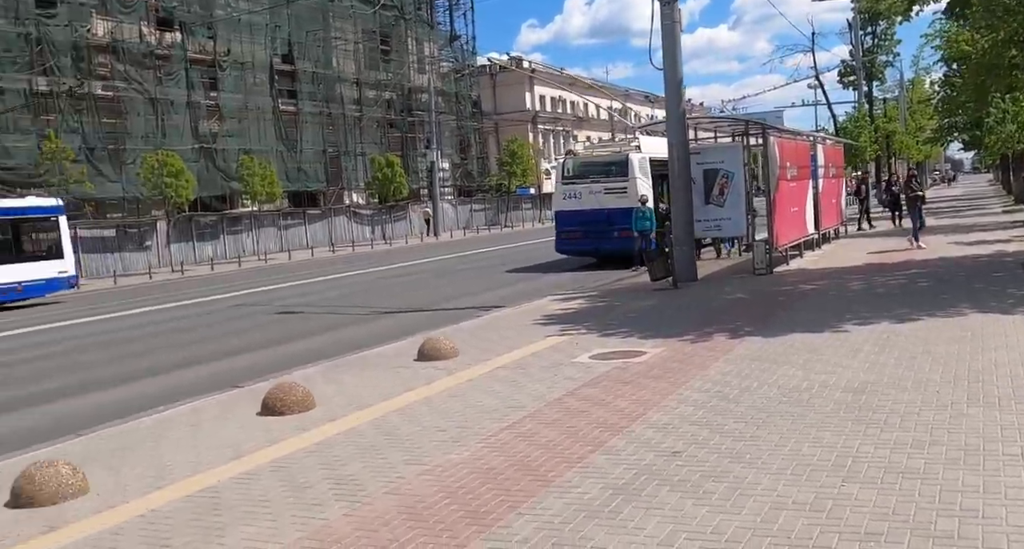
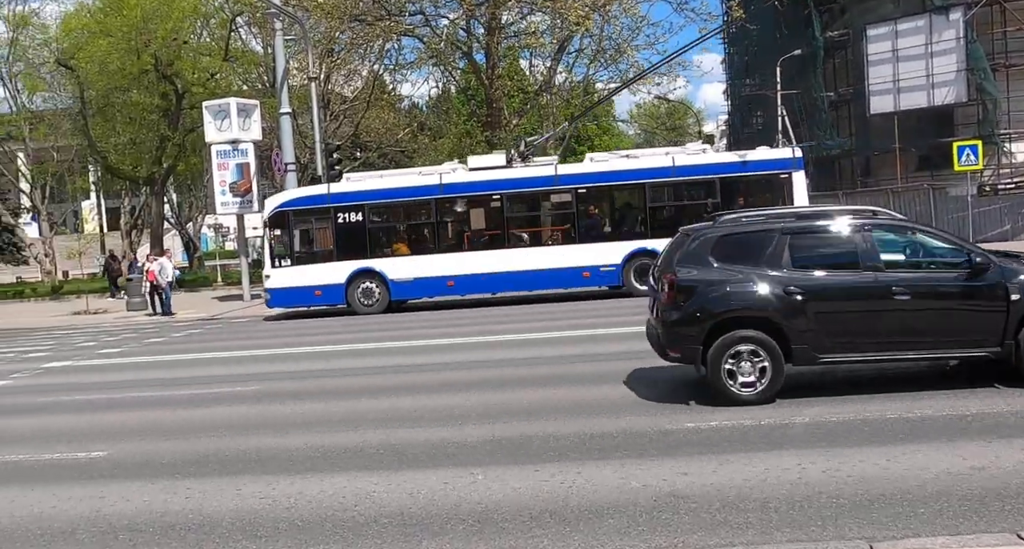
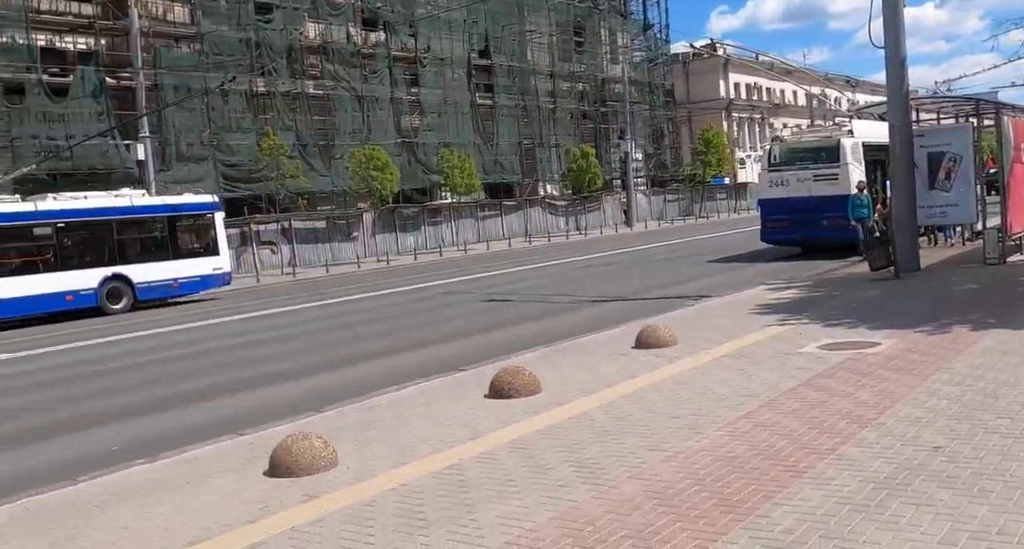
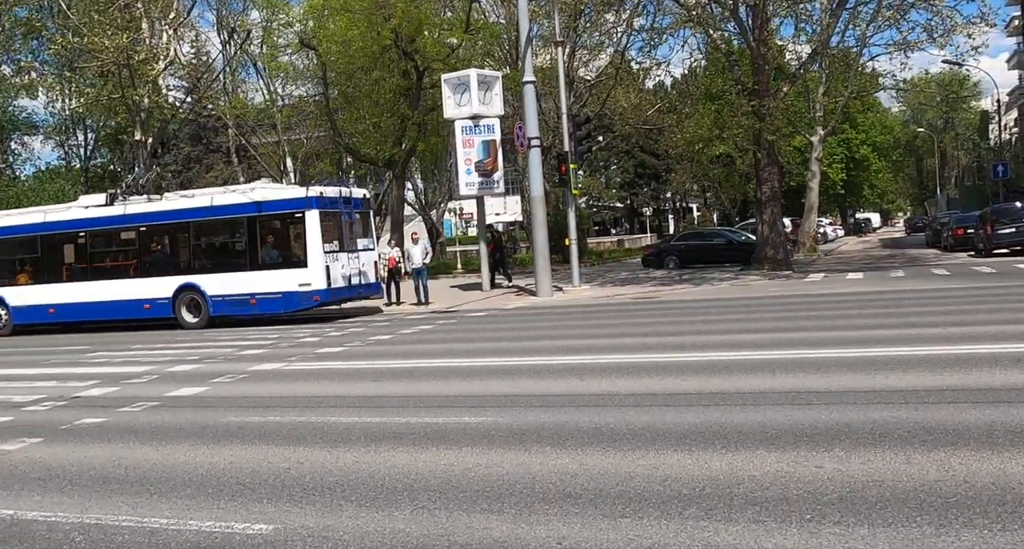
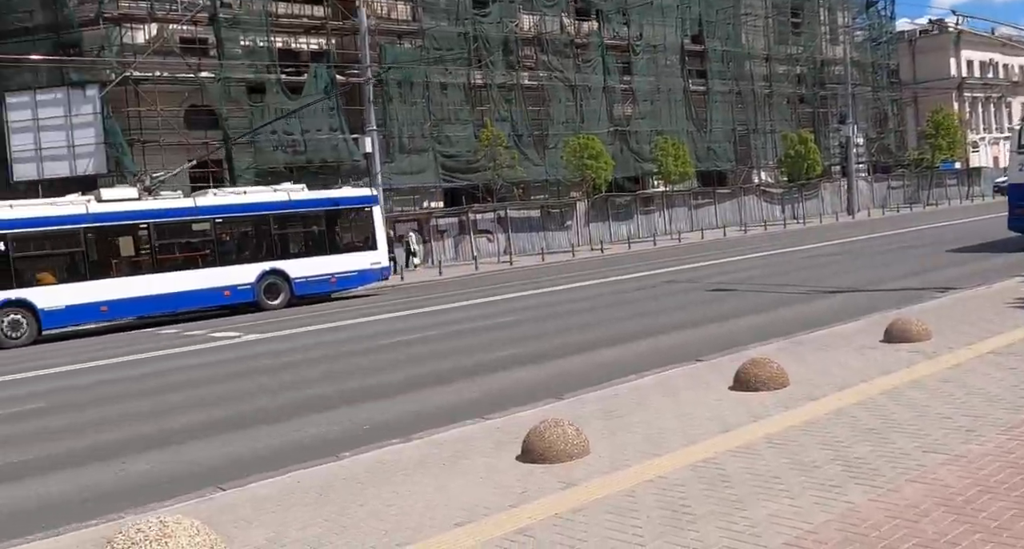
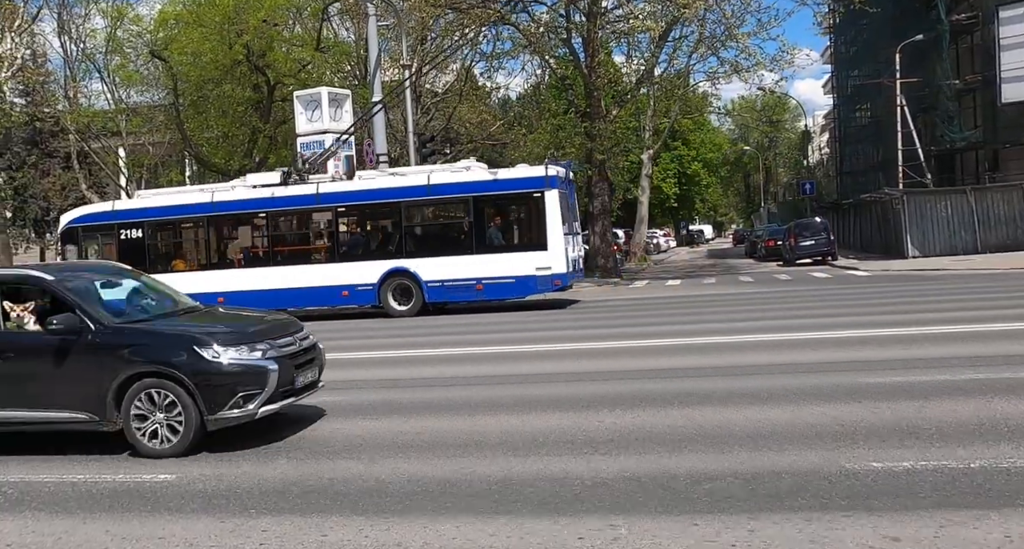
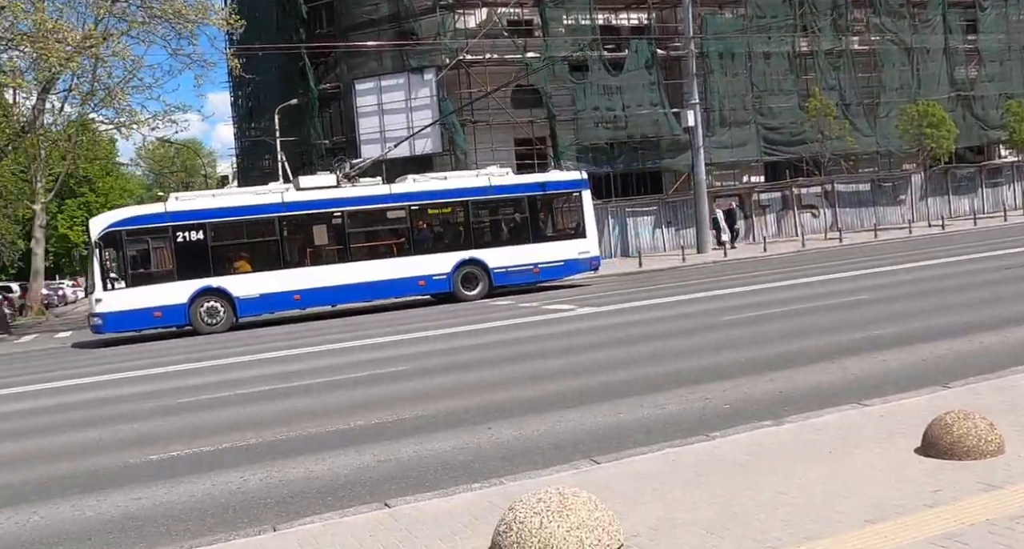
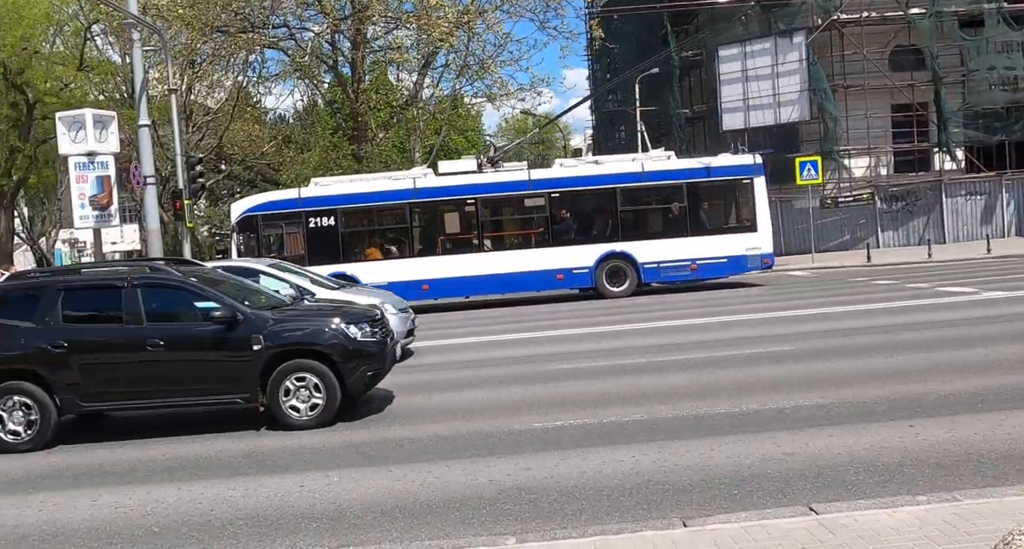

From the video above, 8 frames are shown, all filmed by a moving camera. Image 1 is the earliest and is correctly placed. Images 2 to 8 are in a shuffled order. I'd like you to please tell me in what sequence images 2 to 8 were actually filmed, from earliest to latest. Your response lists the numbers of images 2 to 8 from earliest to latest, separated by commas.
3, 5, 7, 8, 2, 6, 4
